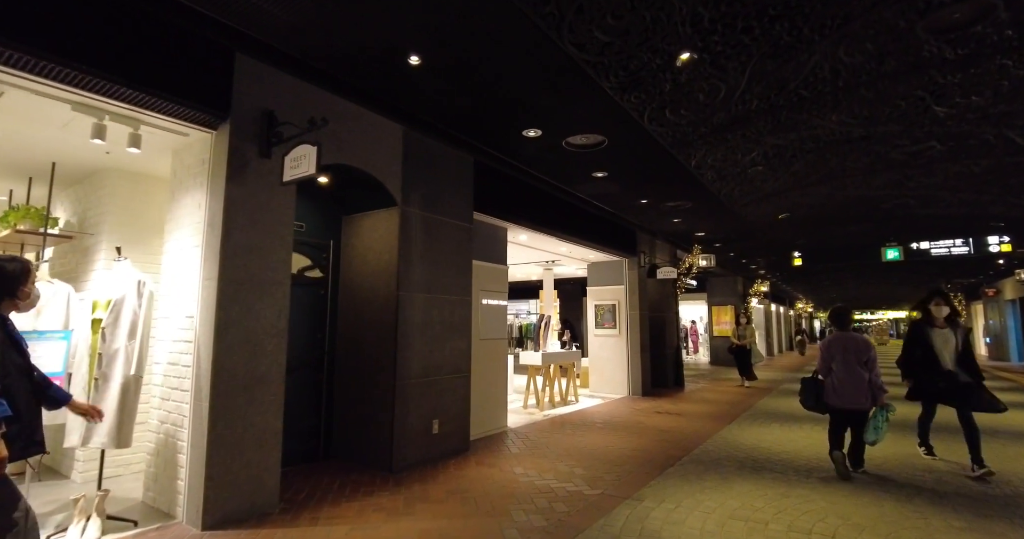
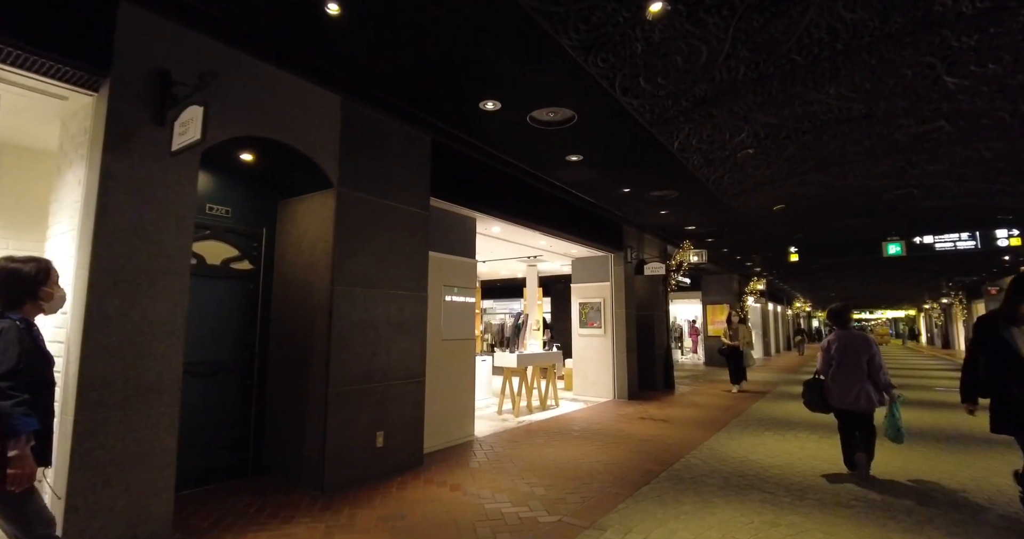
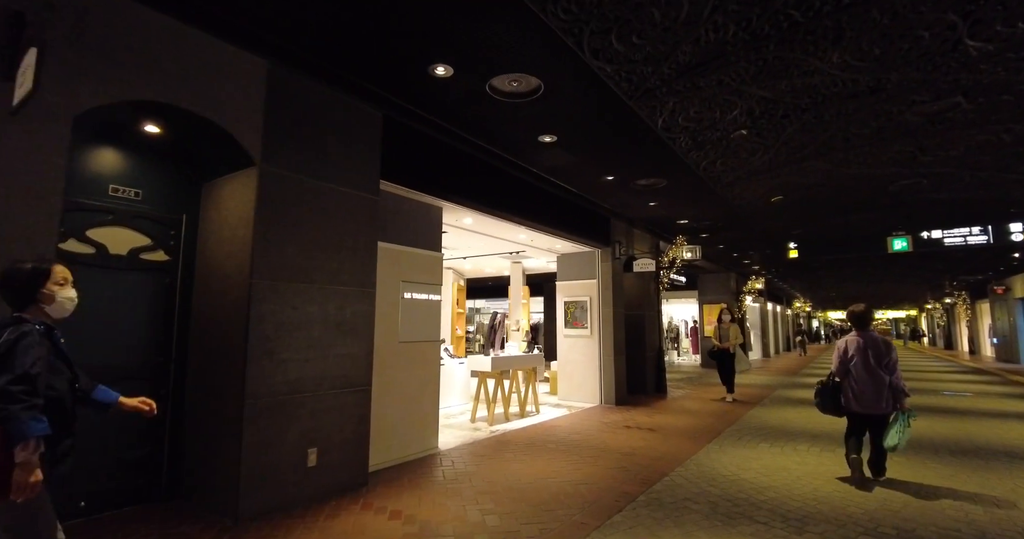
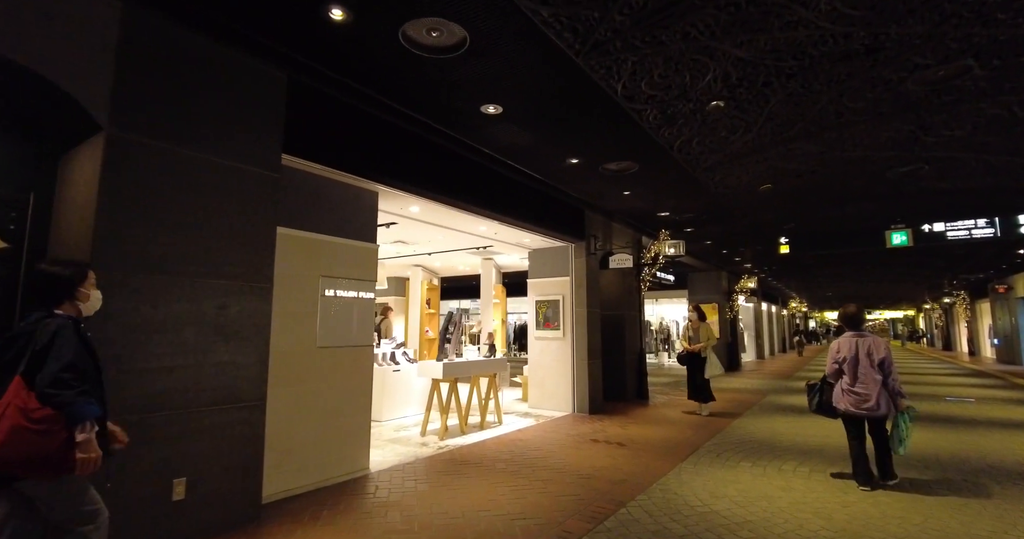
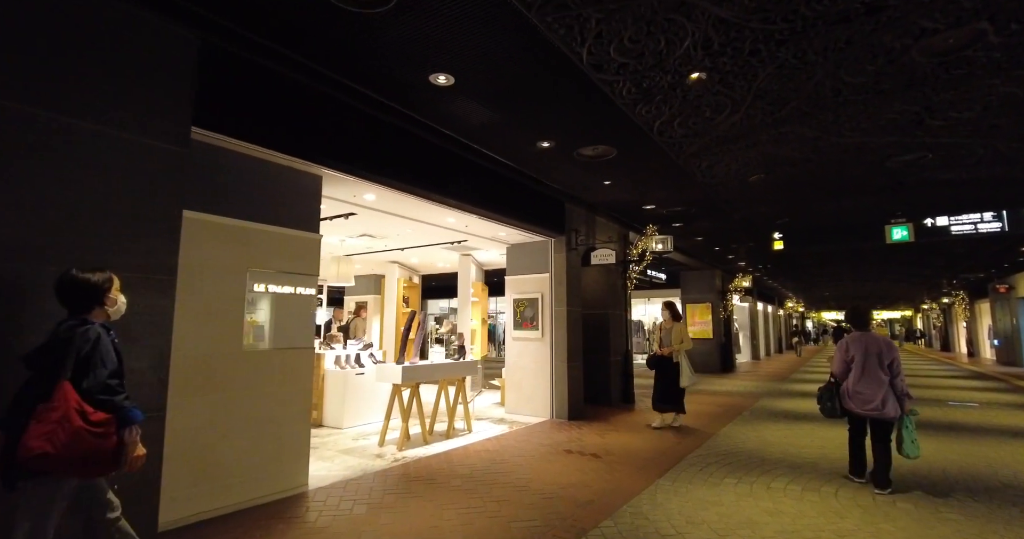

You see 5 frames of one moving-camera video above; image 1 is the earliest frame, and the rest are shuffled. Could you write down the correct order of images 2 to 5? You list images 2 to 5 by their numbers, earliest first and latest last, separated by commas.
2, 3, 4, 5
